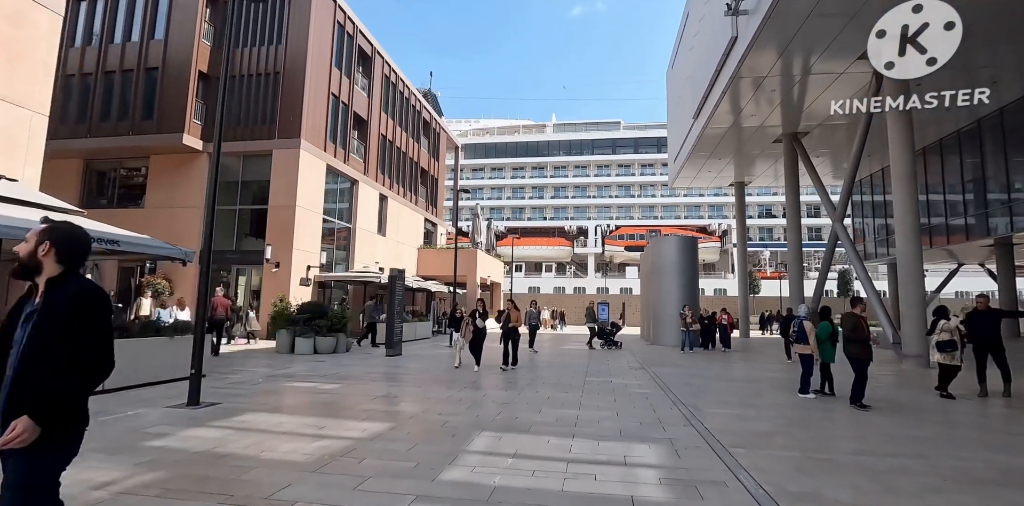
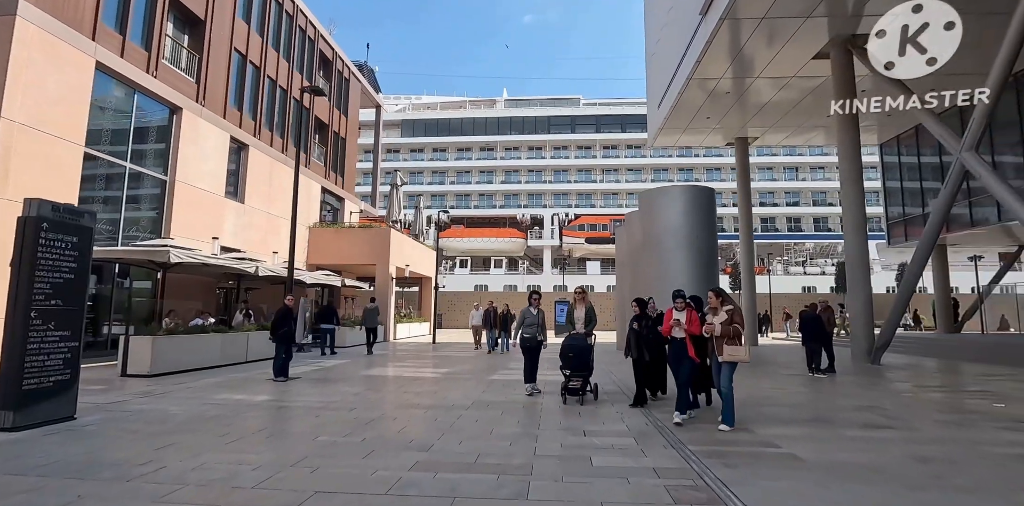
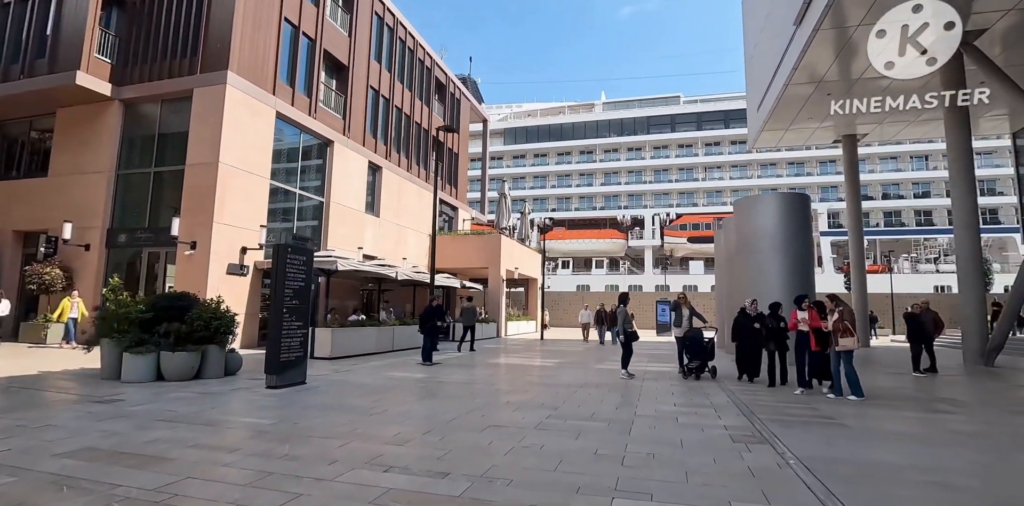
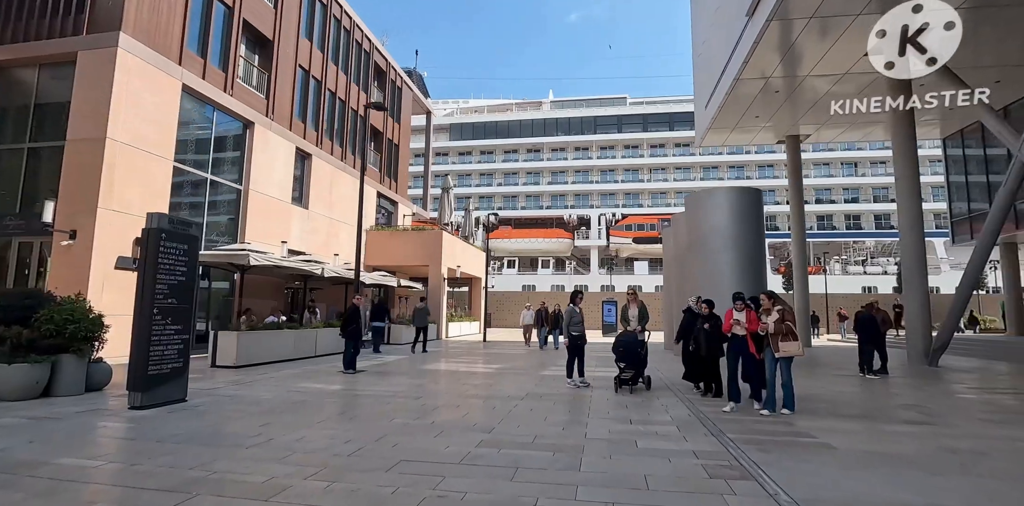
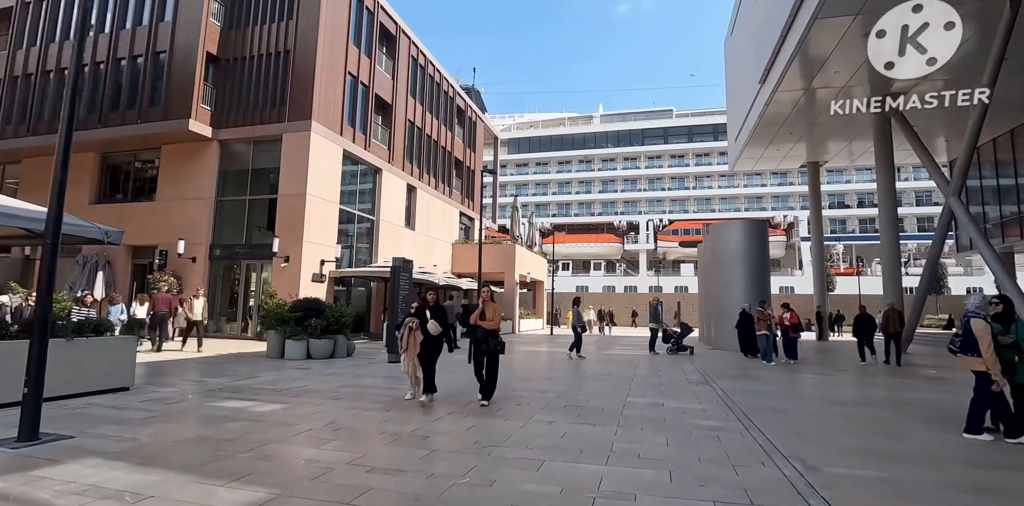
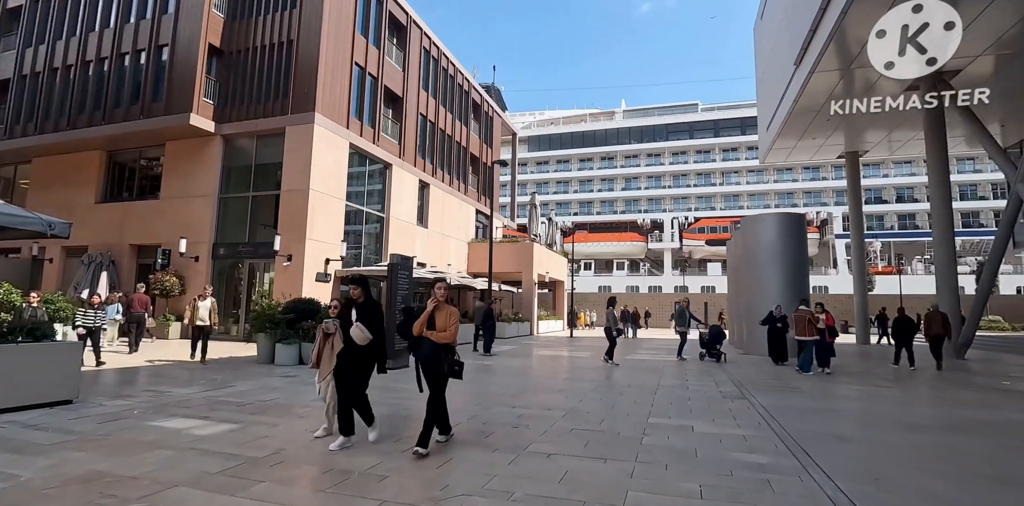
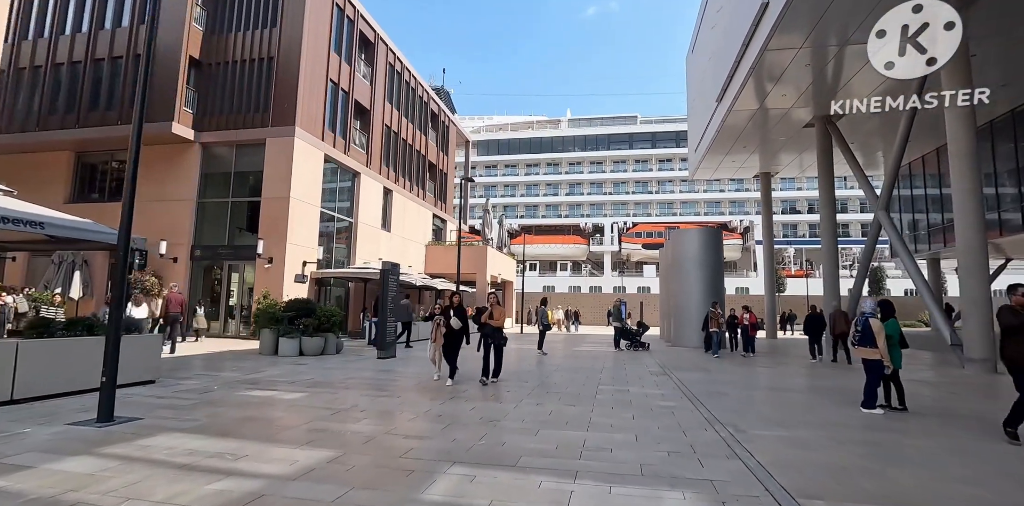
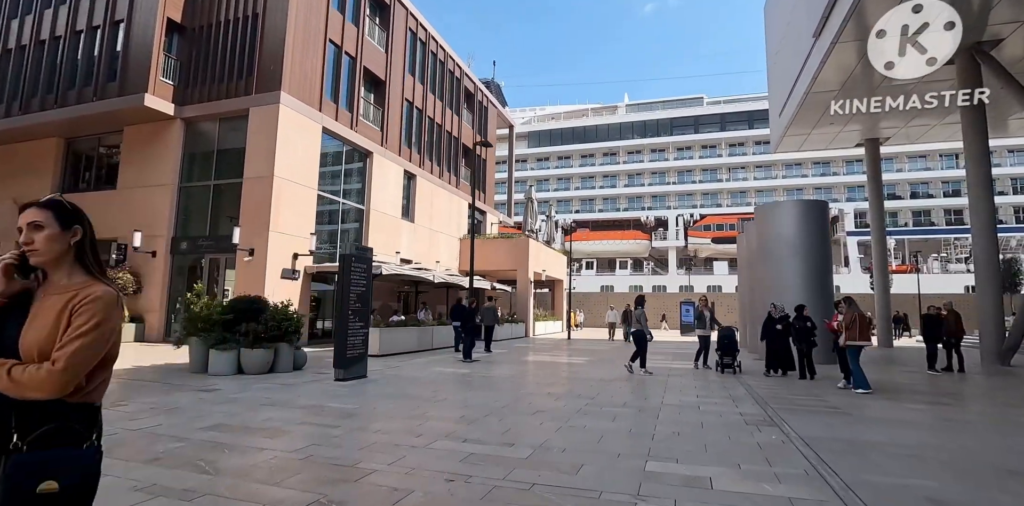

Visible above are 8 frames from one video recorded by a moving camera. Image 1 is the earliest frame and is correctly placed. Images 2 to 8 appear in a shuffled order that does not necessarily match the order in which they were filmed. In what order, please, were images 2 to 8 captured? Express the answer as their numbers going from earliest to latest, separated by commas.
7, 5, 6, 8, 3, 4, 2
